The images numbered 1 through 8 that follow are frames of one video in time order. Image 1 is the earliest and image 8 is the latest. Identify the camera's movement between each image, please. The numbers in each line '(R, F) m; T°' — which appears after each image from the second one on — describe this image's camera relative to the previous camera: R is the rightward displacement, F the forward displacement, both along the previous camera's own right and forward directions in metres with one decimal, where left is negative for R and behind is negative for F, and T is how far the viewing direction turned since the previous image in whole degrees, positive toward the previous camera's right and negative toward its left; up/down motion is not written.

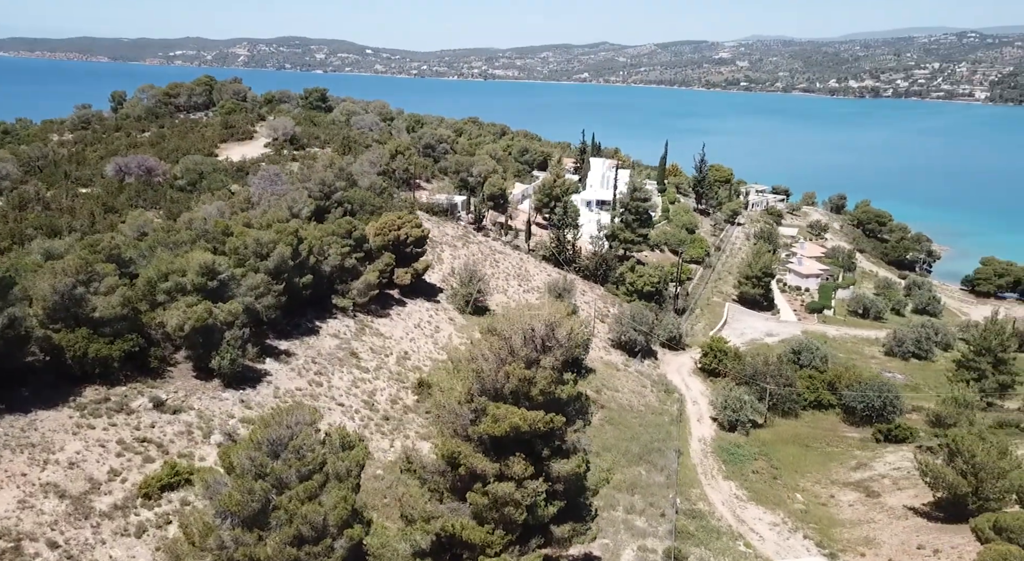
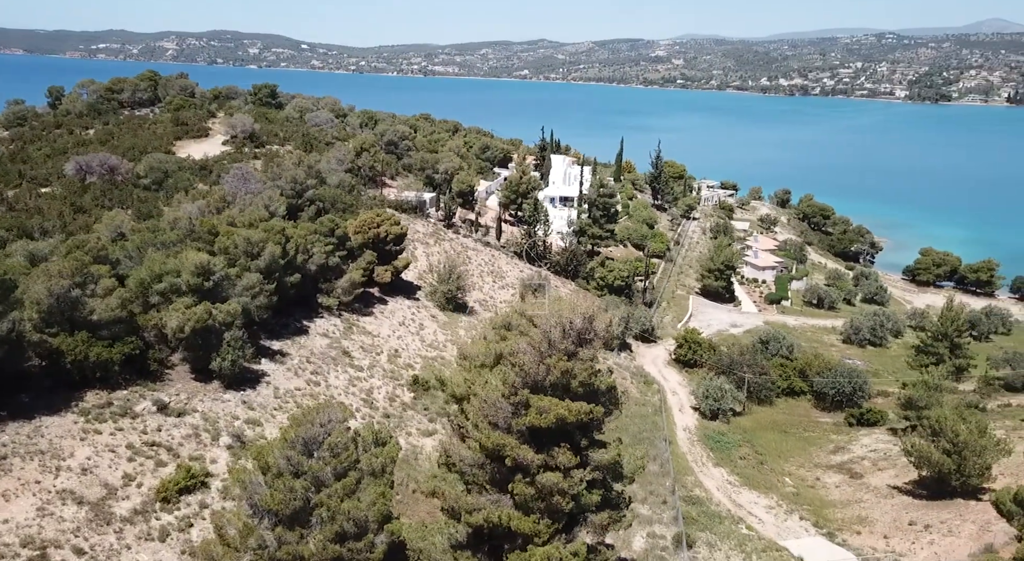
(-2.2, -0.3) m; +4°
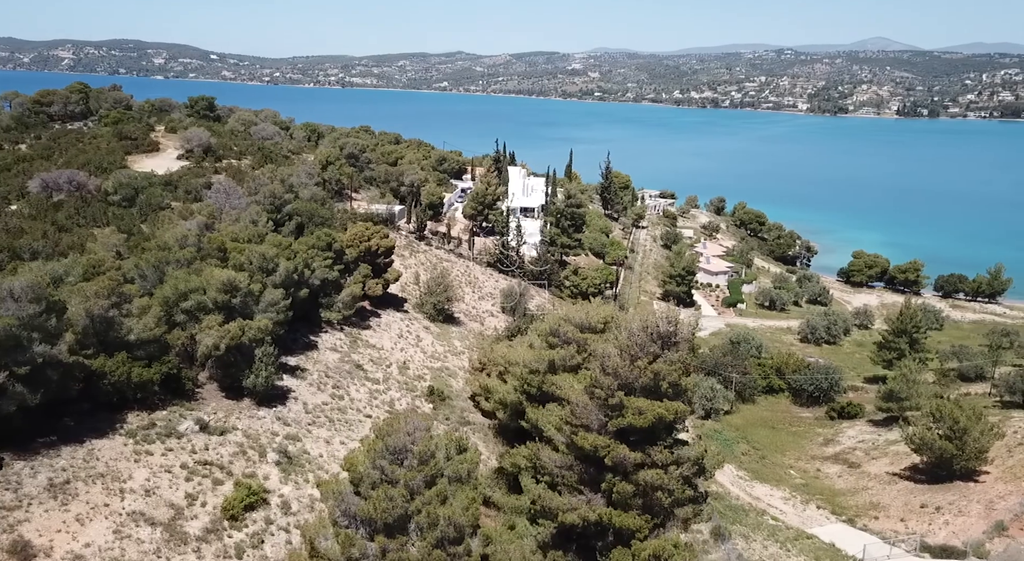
(-4.0, -0.6) m; +6°
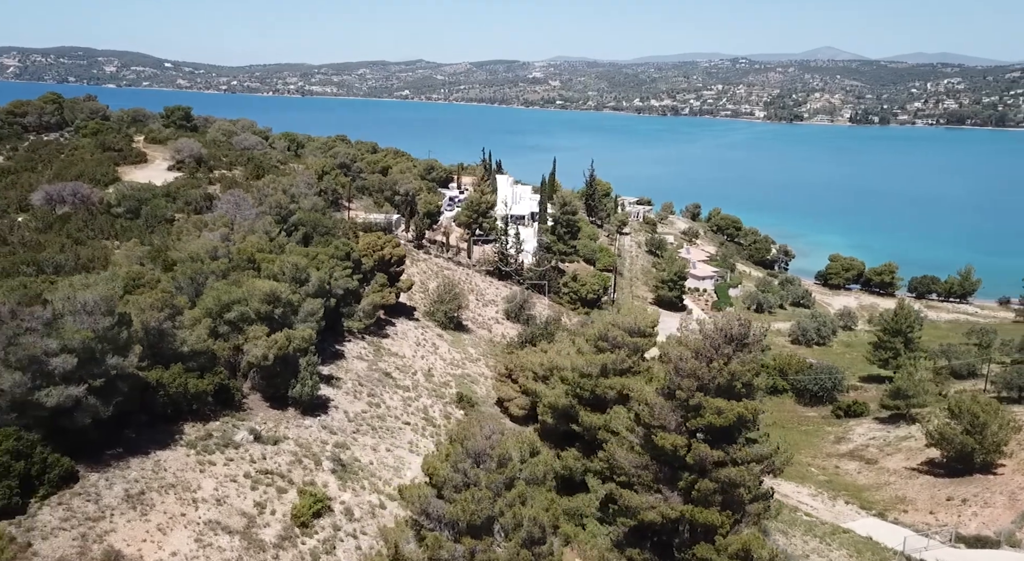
(-2.8, -0.6) m; +3°
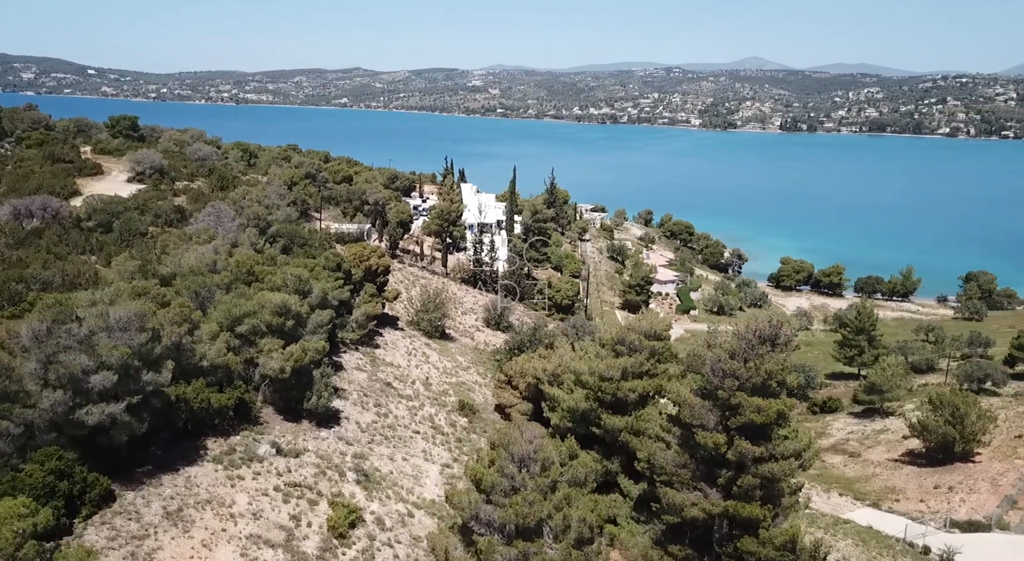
(-2.6, -0.4) m; +5°
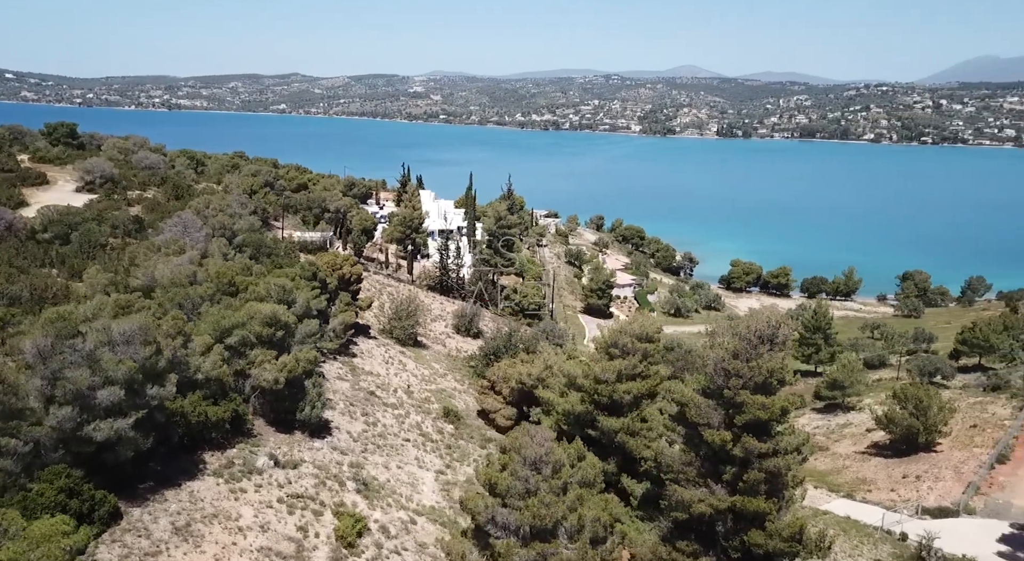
(-1.7, -0.3) m; +4°
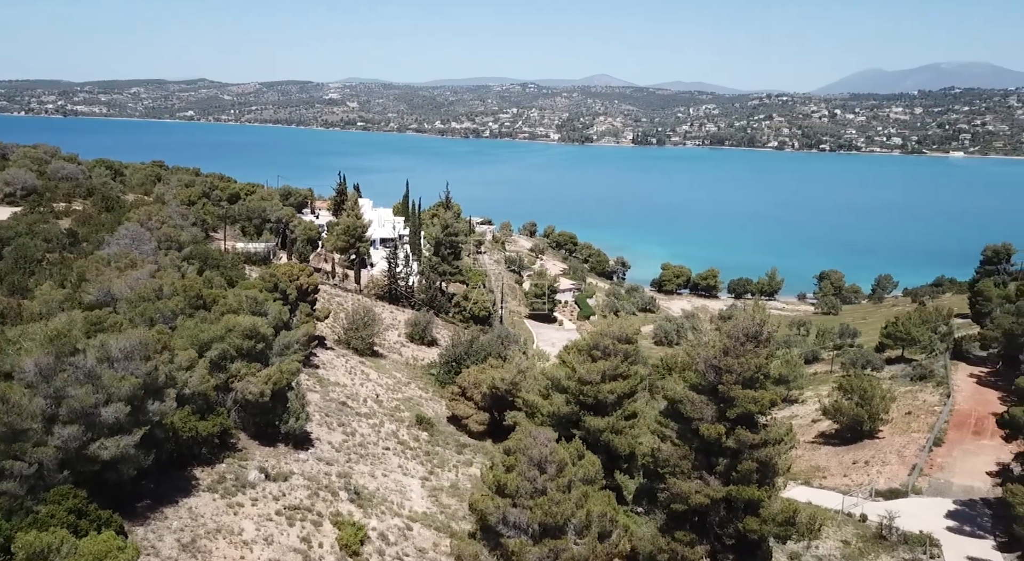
(-2.2, -0.4) m; +6°
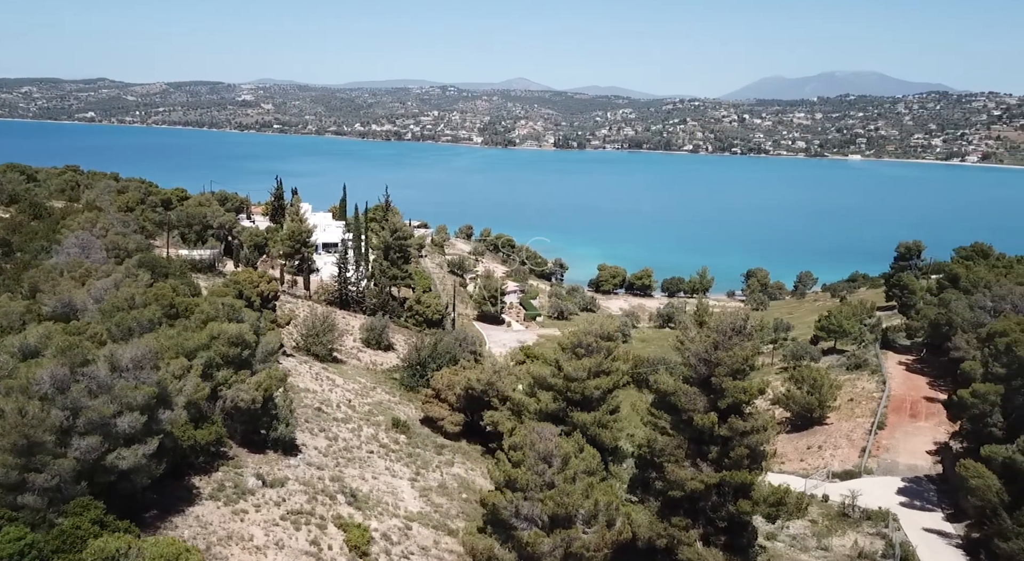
(-2.2, -0.6) m; +6°
